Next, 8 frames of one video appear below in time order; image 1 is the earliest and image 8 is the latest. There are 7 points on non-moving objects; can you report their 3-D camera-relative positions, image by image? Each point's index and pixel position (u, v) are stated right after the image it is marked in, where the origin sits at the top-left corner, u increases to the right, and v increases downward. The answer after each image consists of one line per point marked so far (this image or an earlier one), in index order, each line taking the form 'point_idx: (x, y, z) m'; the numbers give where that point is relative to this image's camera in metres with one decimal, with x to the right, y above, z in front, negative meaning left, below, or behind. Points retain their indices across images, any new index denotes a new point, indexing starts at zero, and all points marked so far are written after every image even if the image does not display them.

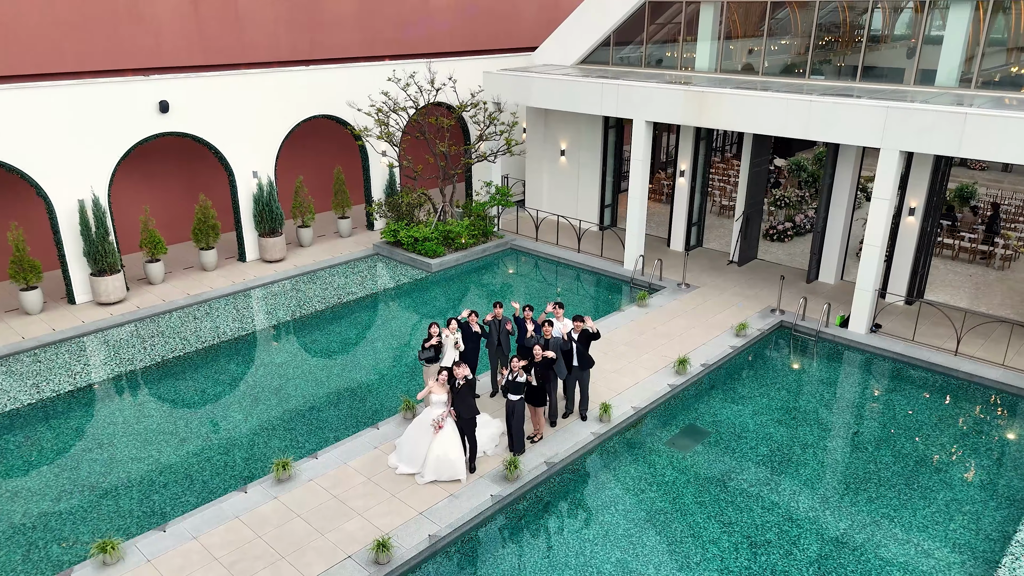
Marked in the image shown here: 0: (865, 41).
0: (+4.6, +3.3, +9.9) m
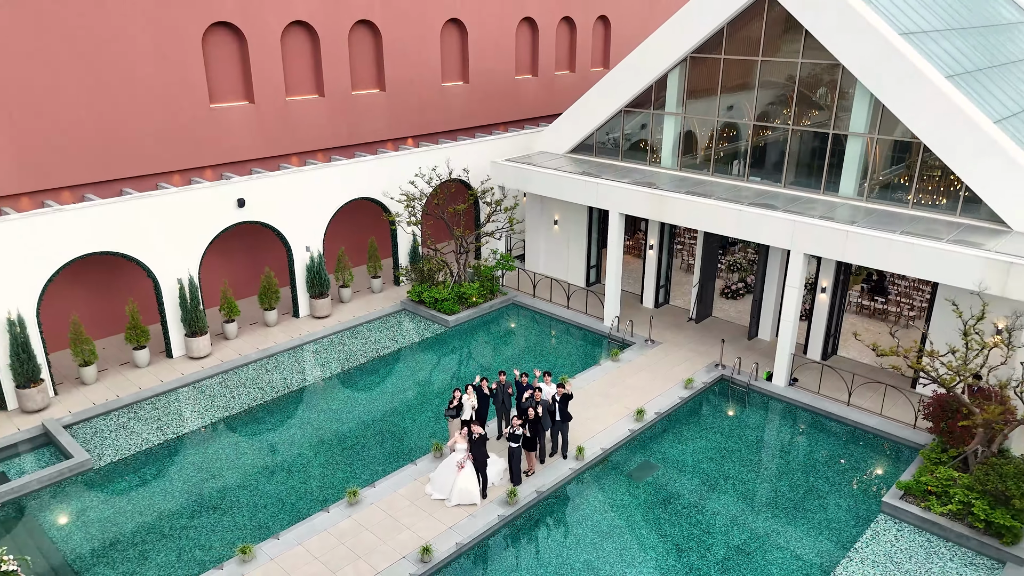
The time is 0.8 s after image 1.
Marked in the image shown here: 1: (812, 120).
0: (+4.7, +2.3, +12.6) m
1: (+4.9, +2.7, +12.1) m
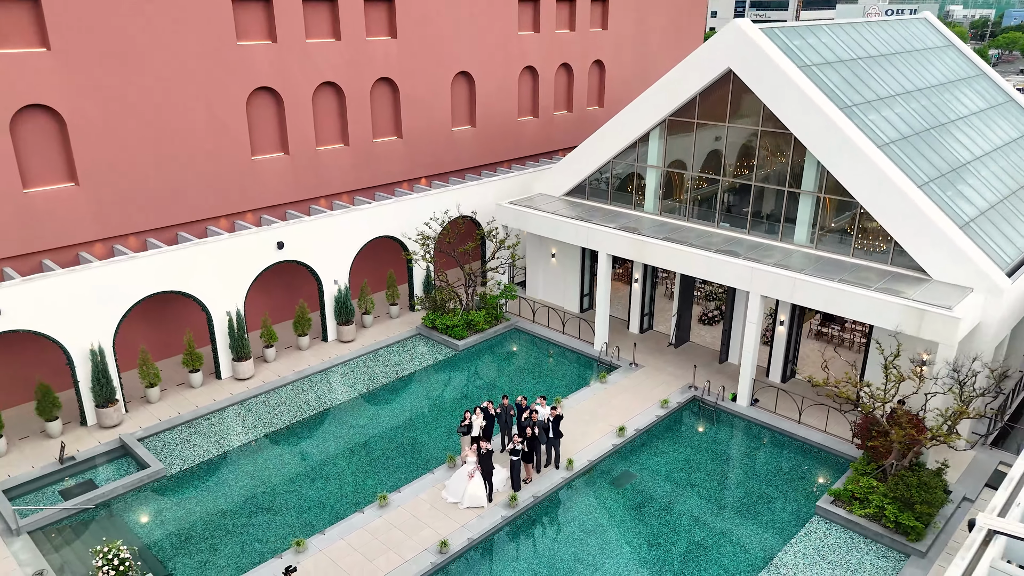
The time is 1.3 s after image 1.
0: (+4.7, +1.6, +14.6) m
1: (+4.9, +2.1, +14.1) m
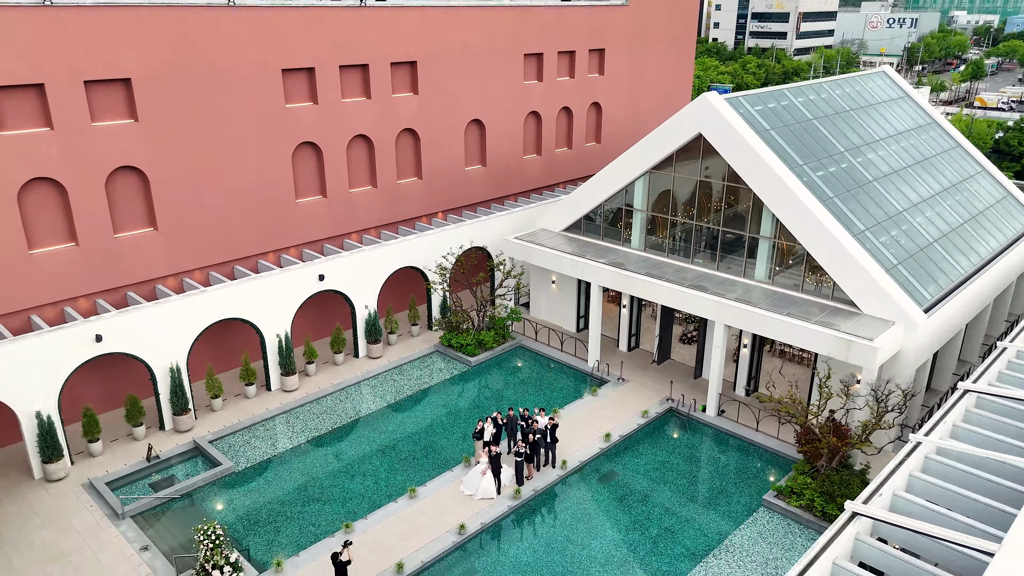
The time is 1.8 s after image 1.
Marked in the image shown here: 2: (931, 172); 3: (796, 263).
0: (+4.8, +1.0, +17.2) m
1: (+5.0, +1.5, +16.7) m
2: (+11.0, +3.0, +19.5) m
3: (+6.1, +0.5, +15.9) m
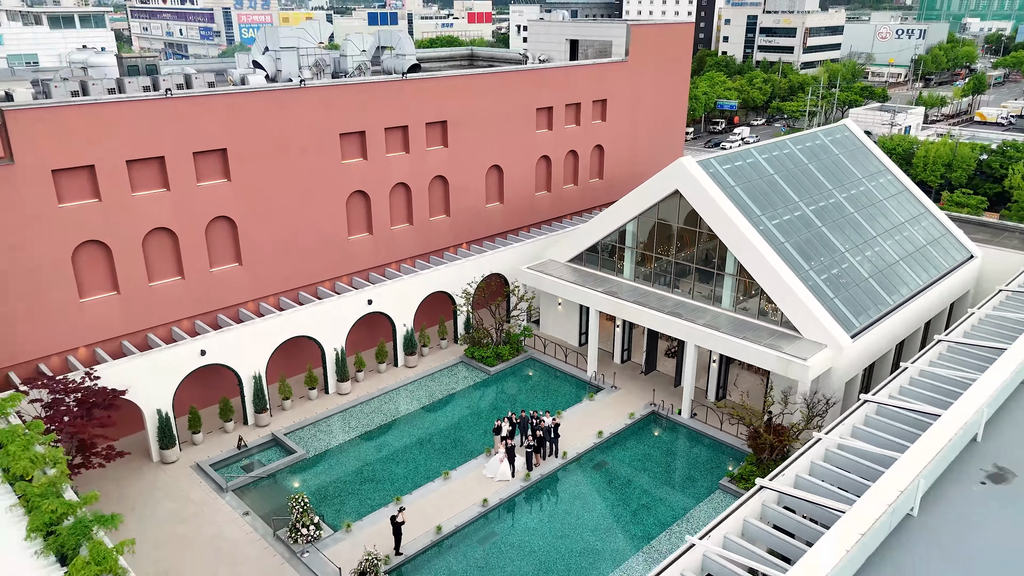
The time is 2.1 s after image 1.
0: (+5.2, +0.3, +21.1) m
1: (+5.4, +0.7, +20.6) m
2: (+11.4, +2.3, +23.3) m
3: (+6.4, -0.2, +19.8) m
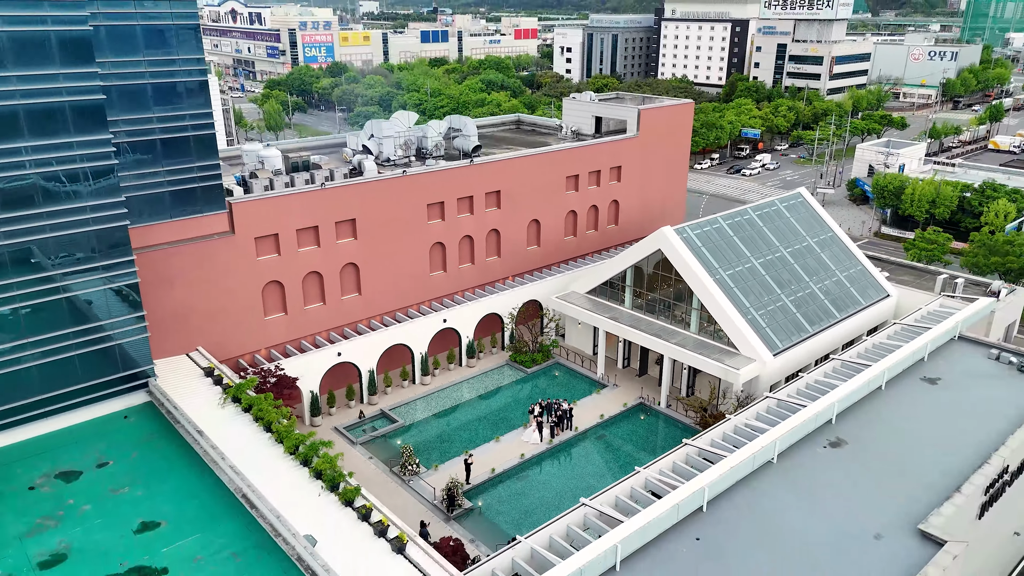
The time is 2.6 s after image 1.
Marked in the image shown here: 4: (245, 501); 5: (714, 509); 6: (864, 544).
0: (+6.5, -0.9, +29.9) m
1: (+6.7, -0.4, +29.4) m
2: (+12.9, +1.0, +31.8) m
3: (+7.6, -1.4, +28.6) m
4: (-6.4, -5.1, +17.7) m
5: (+5.3, -5.8, +19.5) m
6: (+8.6, -6.3, +18.2) m
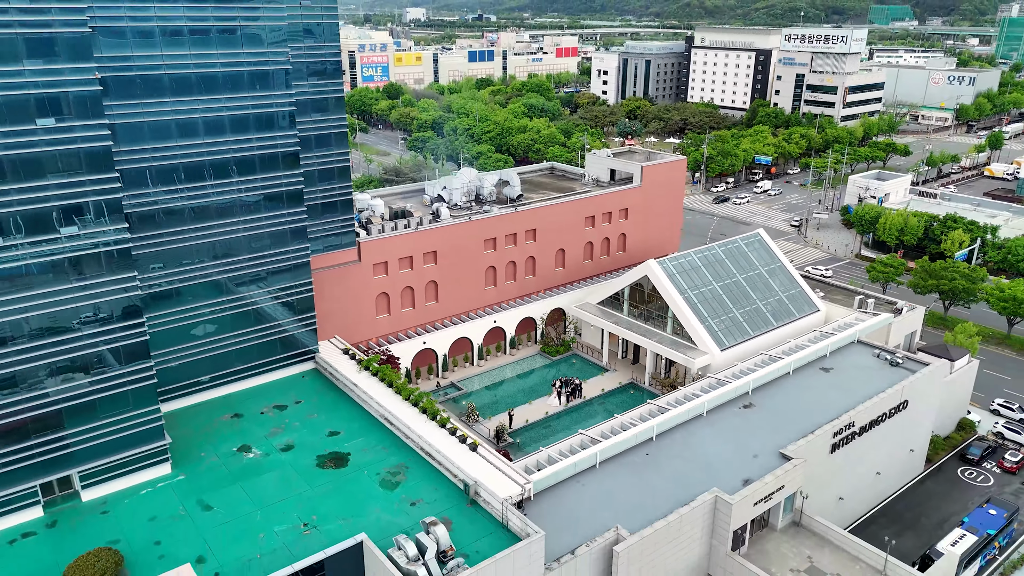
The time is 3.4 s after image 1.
0: (+8.3, -1.7, +42.5) m
1: (+8.4, -1.2, +41.9) m
2: (+14.8, 0.0, +44.0) m
3: (+9.3, -2.2, +41.1) m
4: (-5.3, -5.6, +30.9) m
5: (+6.4, -6.6, +32.1) m
6: (+9.7, -7.2, +30.7) m
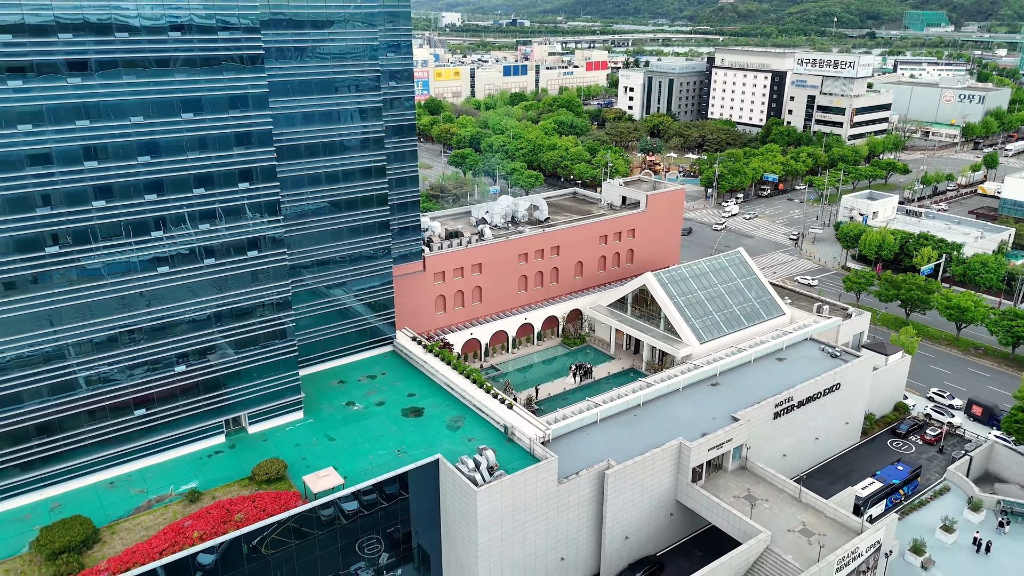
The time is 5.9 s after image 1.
0: (+10.3, -2.2, +54.3) m
1: (+10.4, -1.7, +53.8) m
2: (+16.9, -0.5, +55.5) m
3: (+11.2, -2.7, +52.8) m
4: (-3.8, -5.9, +43.3) m
5: (+8.0, -7.0, +44.0) m
6: (+11.1, -7.6, +42.4) m
